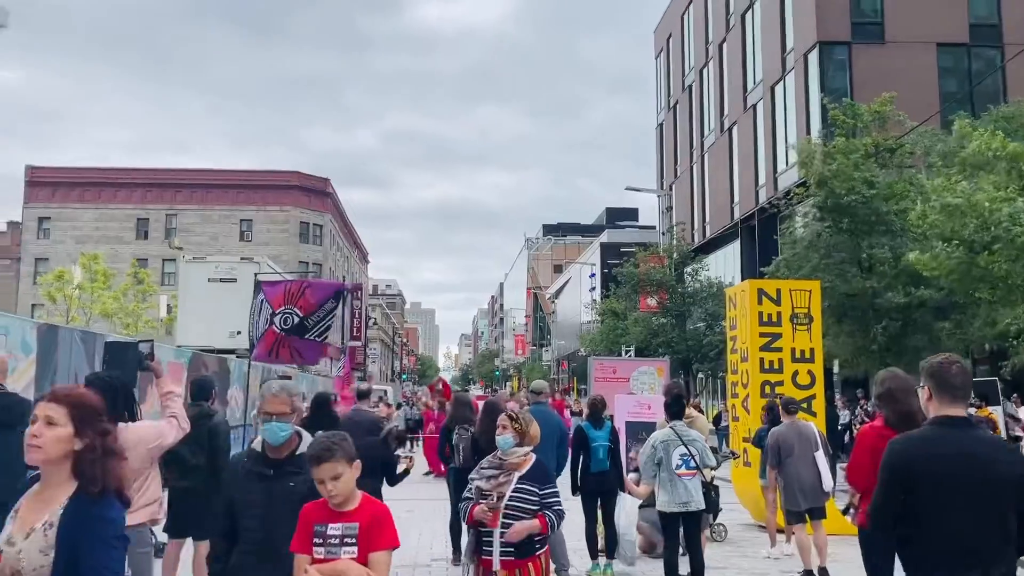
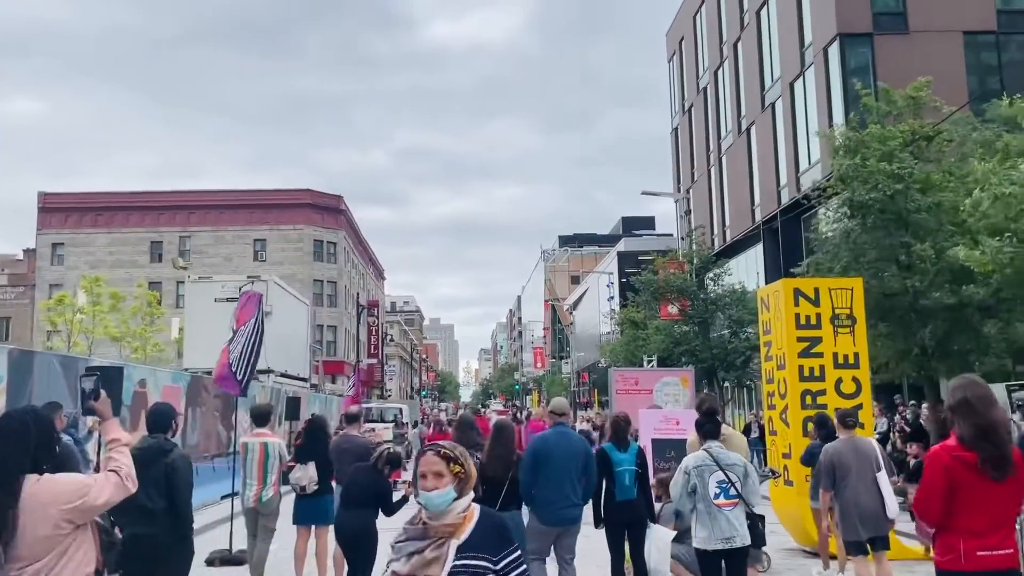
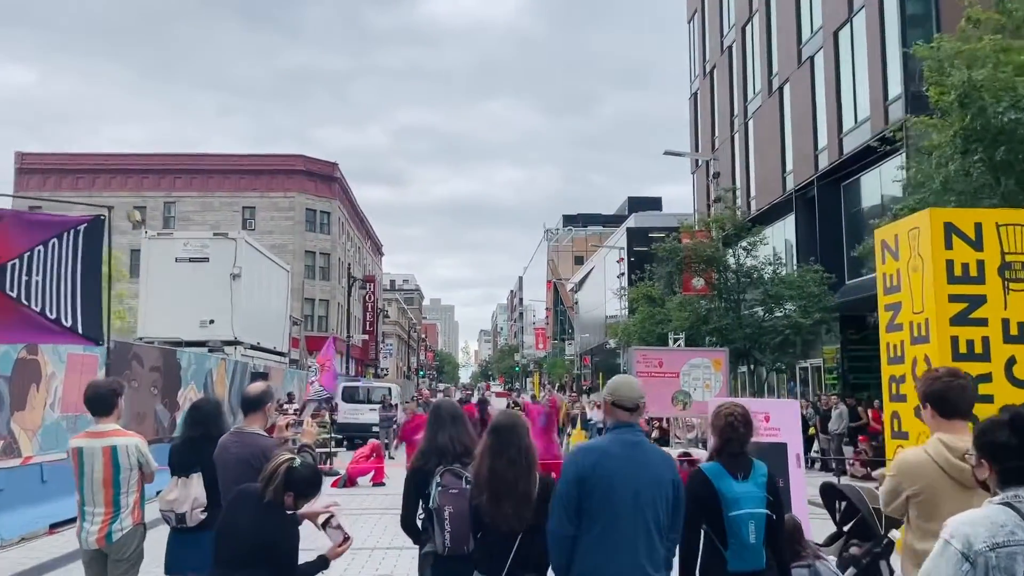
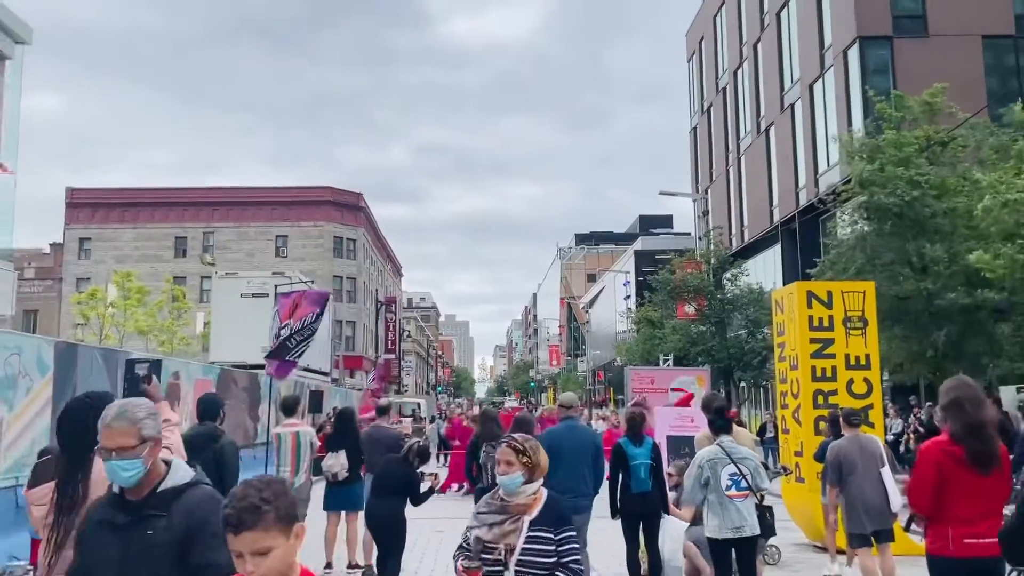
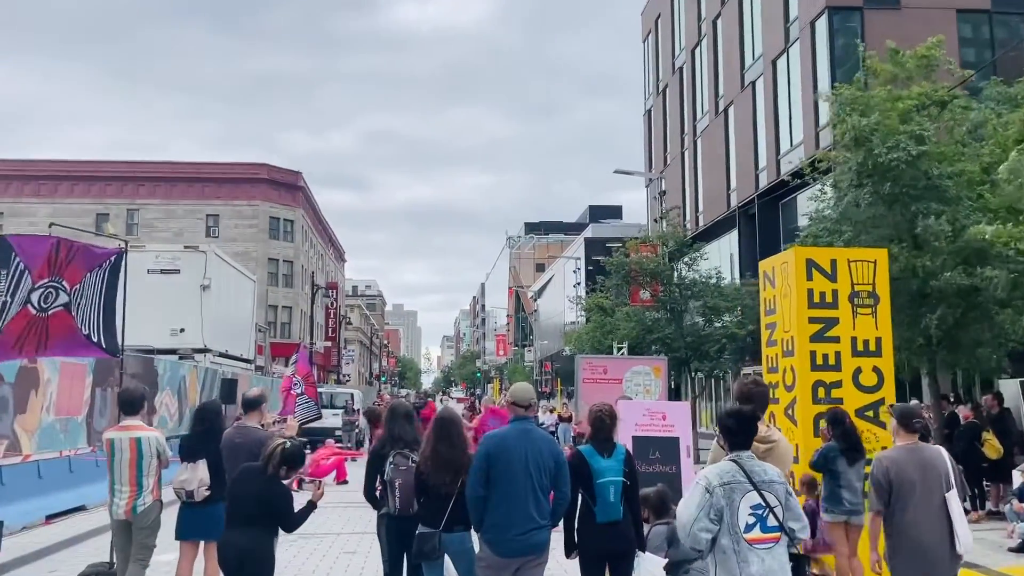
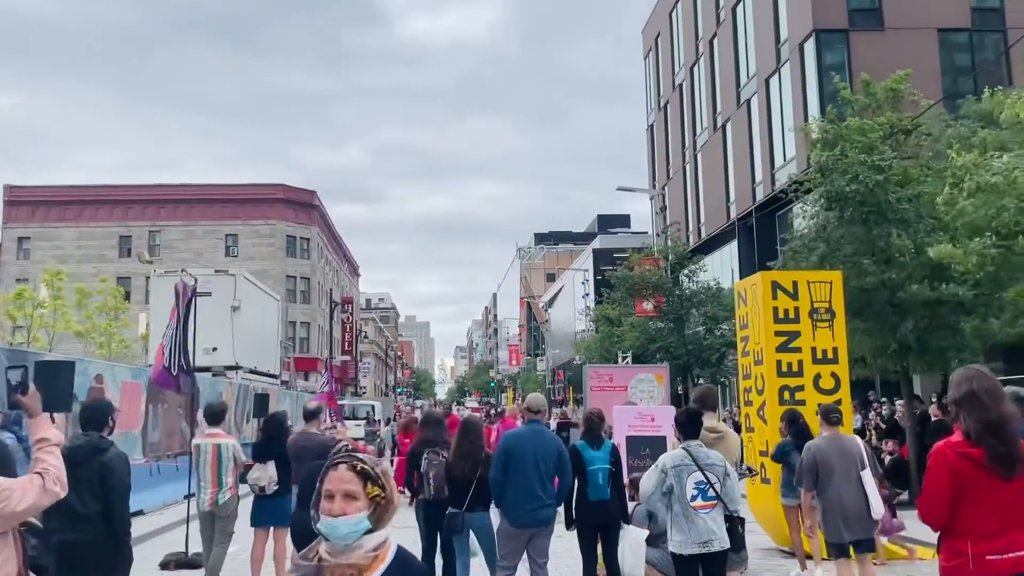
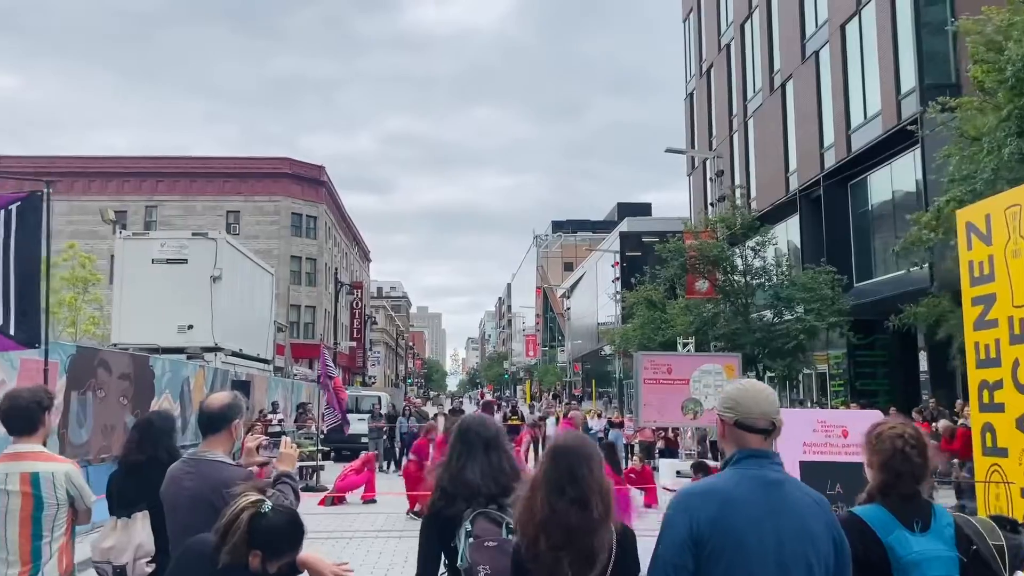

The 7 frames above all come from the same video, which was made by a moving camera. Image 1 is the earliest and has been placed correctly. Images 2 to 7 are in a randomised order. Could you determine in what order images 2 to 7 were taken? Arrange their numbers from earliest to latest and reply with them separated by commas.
4, 2, 6, 5, 3, 7
